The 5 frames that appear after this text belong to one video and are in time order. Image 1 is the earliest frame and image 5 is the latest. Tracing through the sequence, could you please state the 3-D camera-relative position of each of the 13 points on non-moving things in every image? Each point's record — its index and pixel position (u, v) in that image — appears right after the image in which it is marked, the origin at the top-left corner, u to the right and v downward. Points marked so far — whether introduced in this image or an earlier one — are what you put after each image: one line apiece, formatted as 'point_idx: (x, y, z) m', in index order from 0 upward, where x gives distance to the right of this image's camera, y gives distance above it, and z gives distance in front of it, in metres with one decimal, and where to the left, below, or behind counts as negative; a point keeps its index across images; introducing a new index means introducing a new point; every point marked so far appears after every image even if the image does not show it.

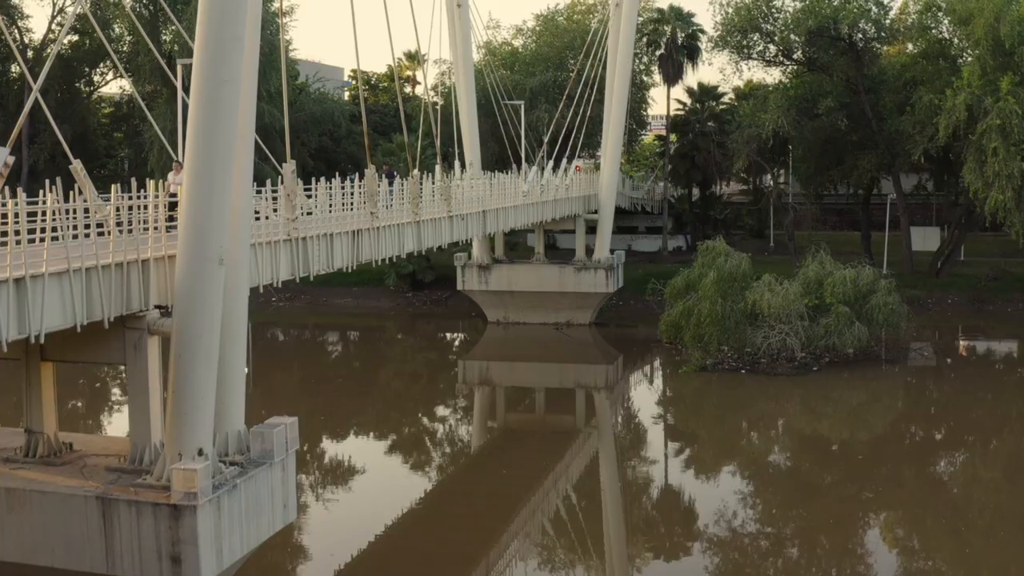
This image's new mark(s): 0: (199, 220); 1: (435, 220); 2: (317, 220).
0: (-2.4, +0.5, +7.8) m
1: (-1.0, +0.9, +13.7) m
2: (-2.0, +0.7, +10.4) m
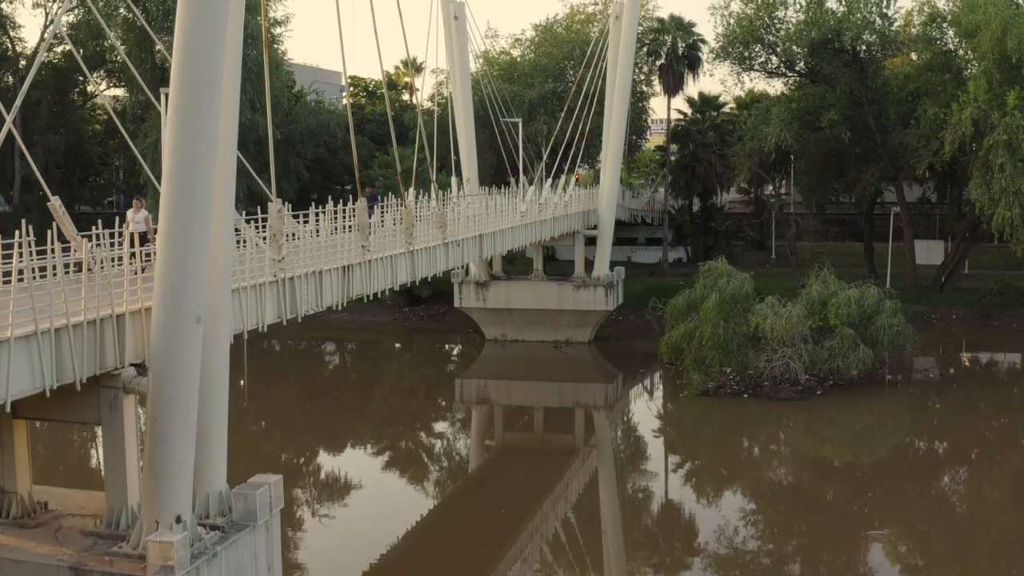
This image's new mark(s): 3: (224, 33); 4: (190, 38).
0: (-2.4, +0.1, +7.4) m
1: (-1.1, +0.5, +13.3) m
2: (-2.0, +0.3, +10.1) m
3: (-2.0, +1.8, +7.1) m
4: (-2.2, +1.7, +7.0) m
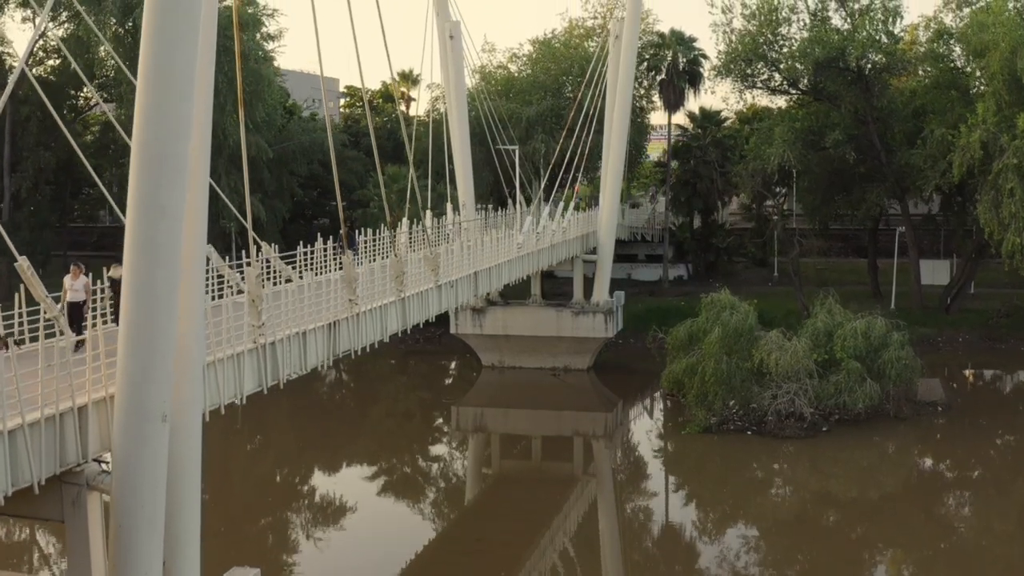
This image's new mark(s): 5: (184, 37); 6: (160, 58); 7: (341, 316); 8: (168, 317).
0: (-2.5, -0.5, +6.9) m
1: (-1.1, 0.0, +12.8) m
2: (-2.1, -0.3, +9.5) m
3: (-2.1, +1.2, +6.6) m
4: (-2.3, +1.1, +6.4) m
5: (-2.1, +1.5, +6.5) m
6: (-2.2, +1.4, +6.4) m
7: (-1.7, -0.3, +10.6) m
8: (-2.2, -0.2, +6.7) m
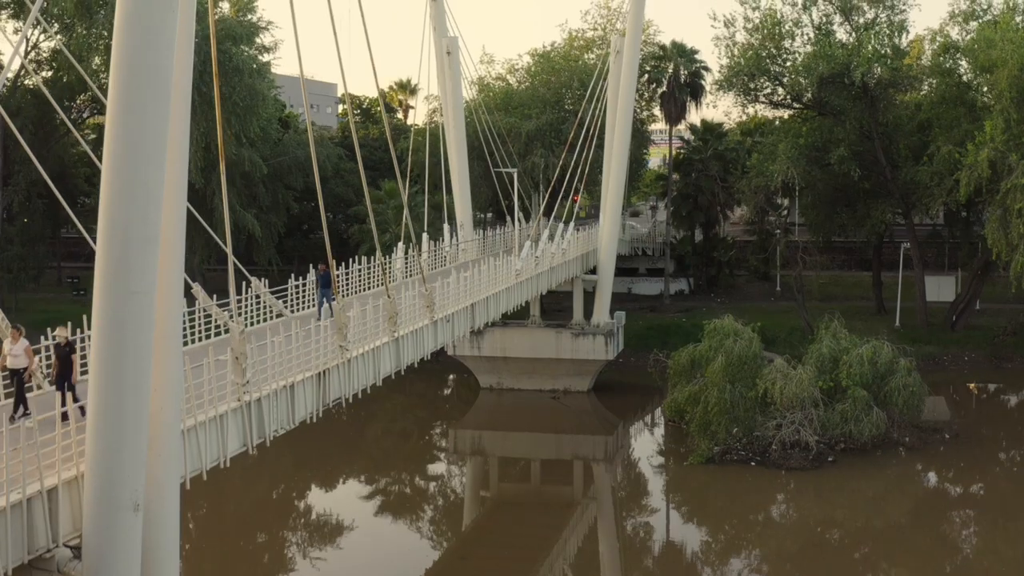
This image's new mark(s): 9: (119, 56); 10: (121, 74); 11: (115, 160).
0: (-2.5, -1.0, +6.5) m
1: (-1.1, -0.5, +12.4) m
2: (-2.1, -0.7, +9.1) m
3: (-2.1, +0.7, +6.2) m
4: (-2.3, +0.6, +6.0) m
5: (-2.1, +1.1, +6.0) m
6: (-2.3, +0.9, +6.0) m
7: (-1.8, -0.7, +10.2) m
8: (-2.3, -0.6, +6.3) m
9: (-2.3, +1.5, +6.0) m
10: (-2.3, +1.2, +6.0) m
11: (-2.3, +0.8, +6.0) m
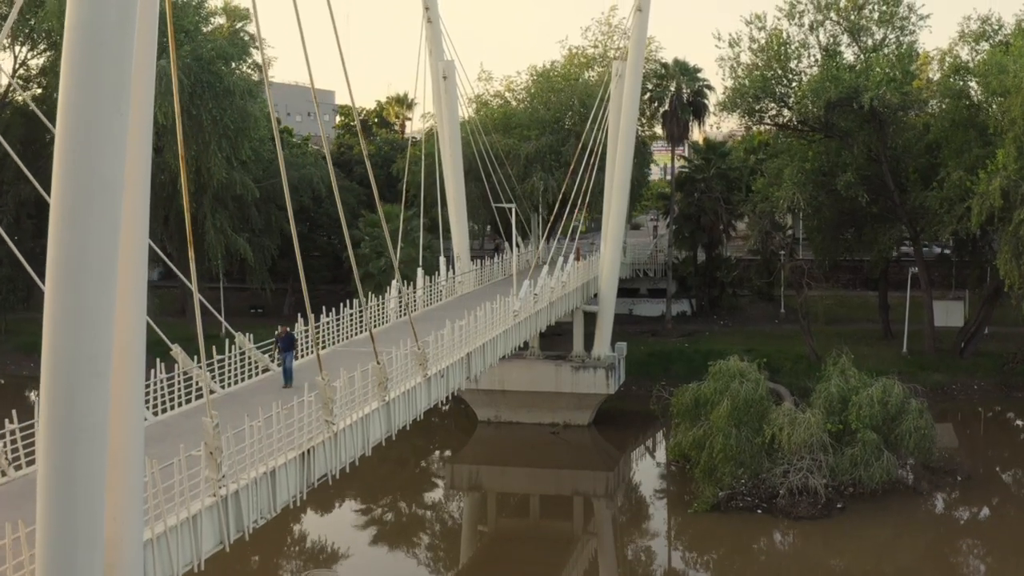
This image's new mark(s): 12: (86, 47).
0: (-2.5, -1.6, +5.9) m
1: (-1.2, -1.1, +11.8) m
2: (-2.1, -1.4, +8.6) m
3: (-2.2, 0.0, +5.6) m
4: (-2.3, -0.1, +5.5) m
5: (-2.2, +0.4, +5.5) m
6: (-2.3, +0.3, +5.4) m
7: (-1.8, -1.4, +9.6) m
8: (-2.3, -1.3, +5.7) m
9: (-2.4, +0.8, +5.4) m
10: (-2.3, +0.6, +5.4) m
11: (-2.4, +0.1, +5.4) m
12: (-2.2, +1.2, +5.4) m
